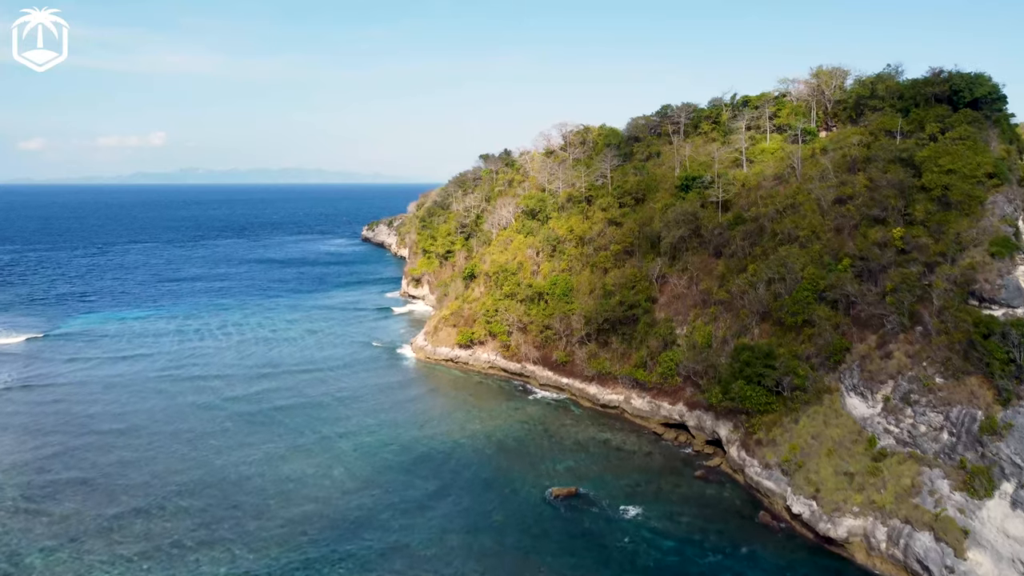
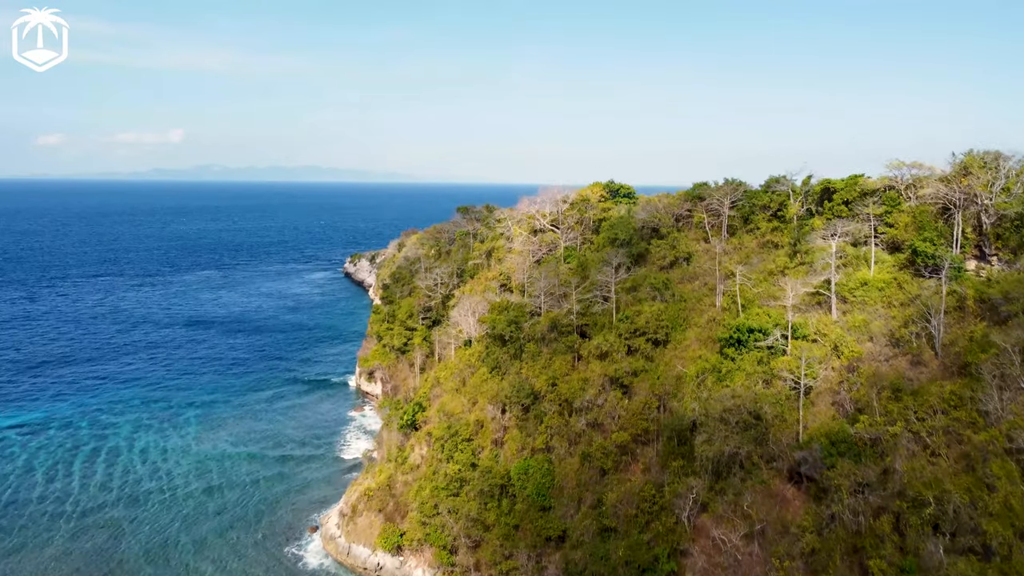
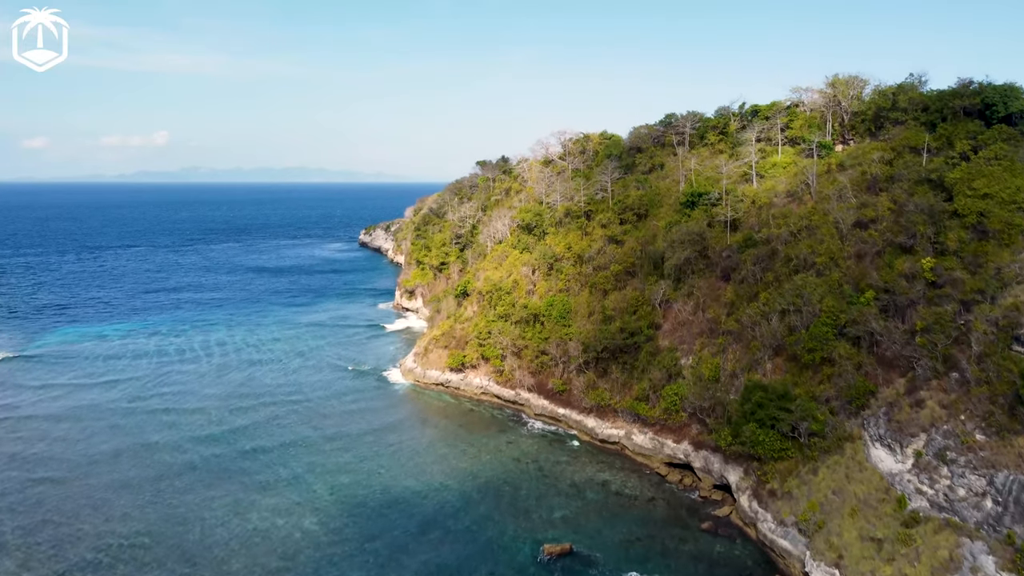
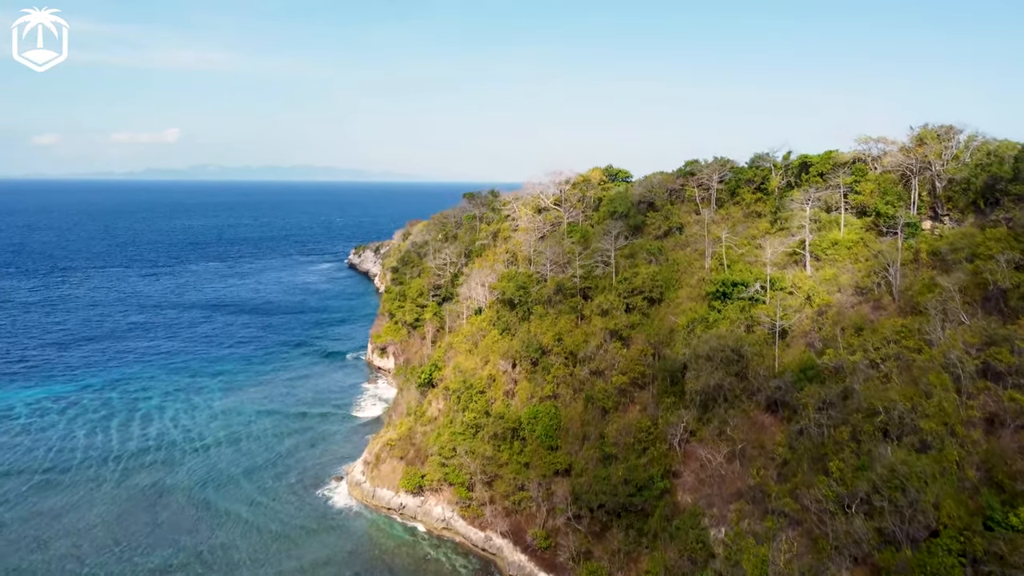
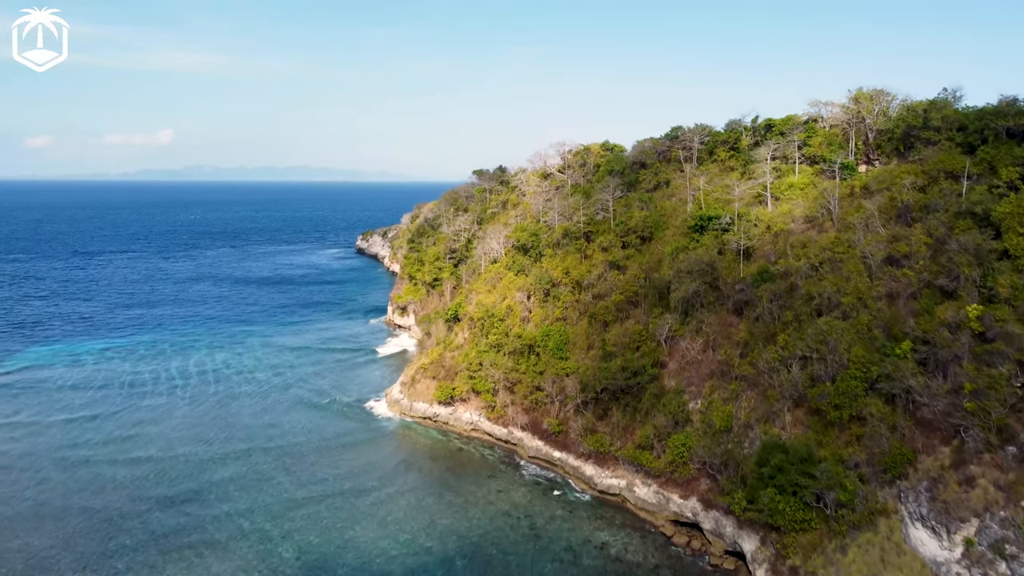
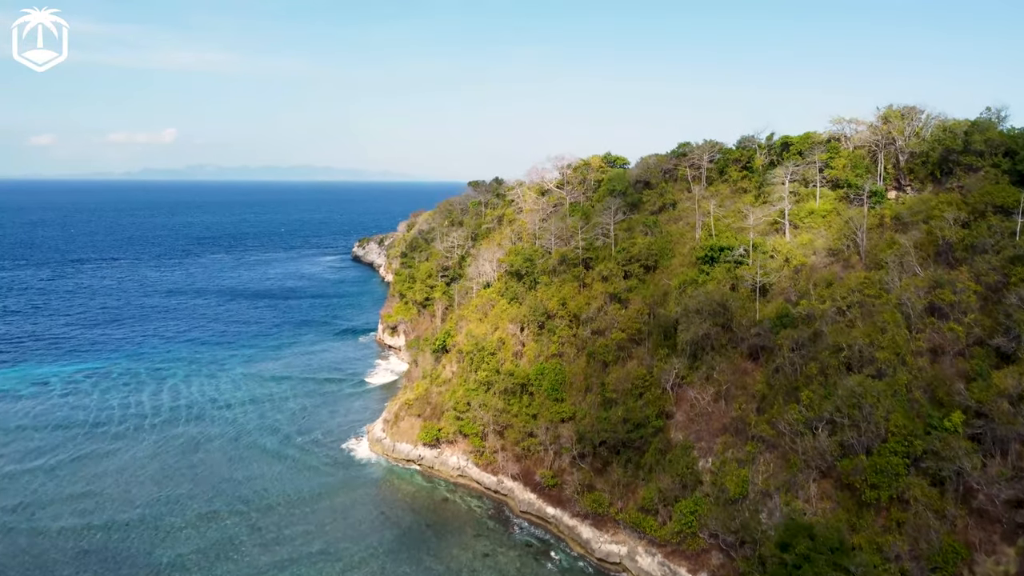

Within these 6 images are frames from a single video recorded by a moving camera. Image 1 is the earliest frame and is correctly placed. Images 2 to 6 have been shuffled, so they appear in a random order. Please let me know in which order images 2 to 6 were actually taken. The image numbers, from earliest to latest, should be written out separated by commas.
3, 5, 6, 4, 2
